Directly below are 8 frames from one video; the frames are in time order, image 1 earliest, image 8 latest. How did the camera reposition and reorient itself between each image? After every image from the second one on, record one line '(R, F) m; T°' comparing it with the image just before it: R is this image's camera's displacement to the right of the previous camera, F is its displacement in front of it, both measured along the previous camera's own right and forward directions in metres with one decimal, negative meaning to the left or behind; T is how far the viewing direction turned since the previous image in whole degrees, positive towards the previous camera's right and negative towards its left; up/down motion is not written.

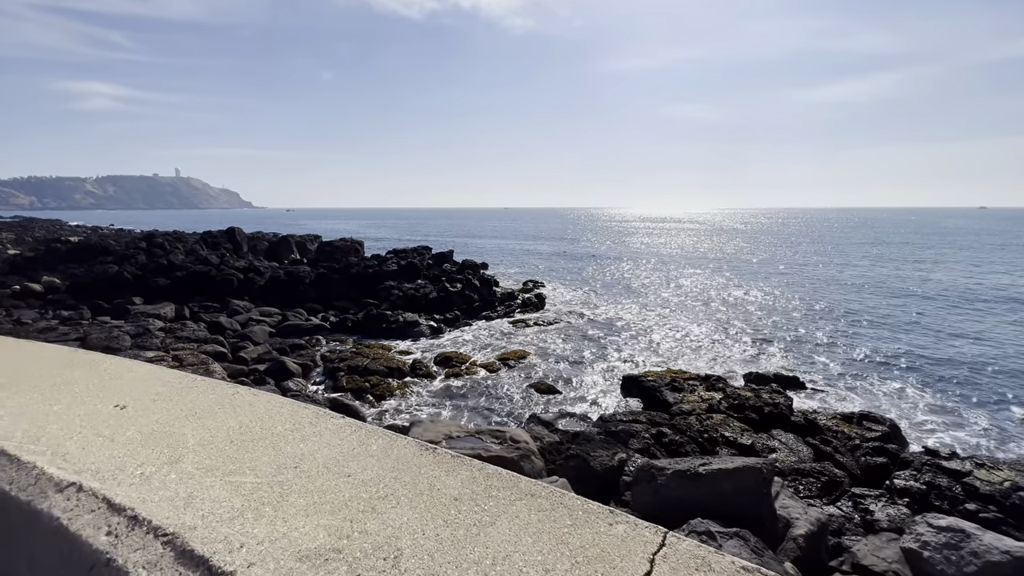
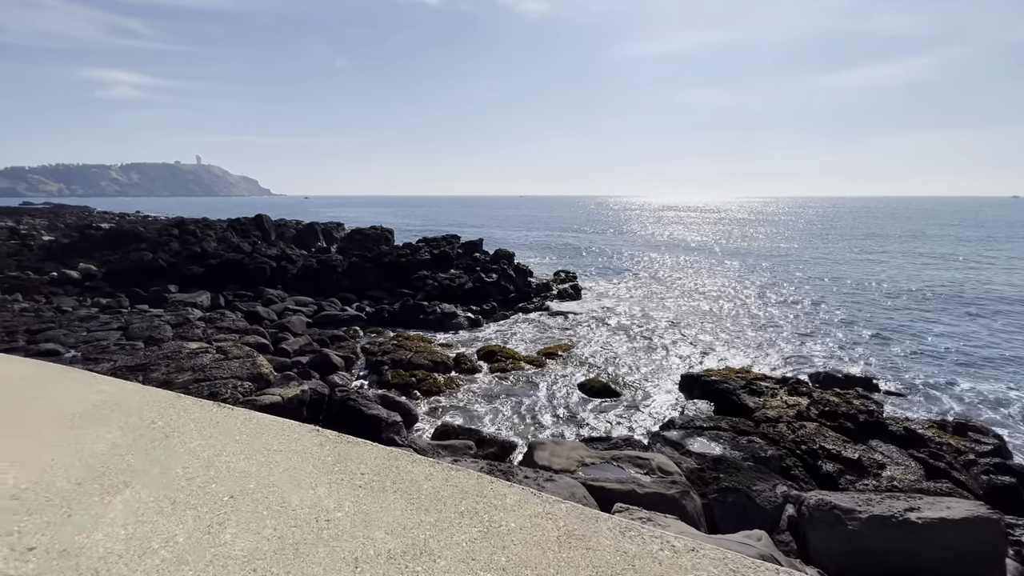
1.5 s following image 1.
(-0.8, +0.5) m; -2°
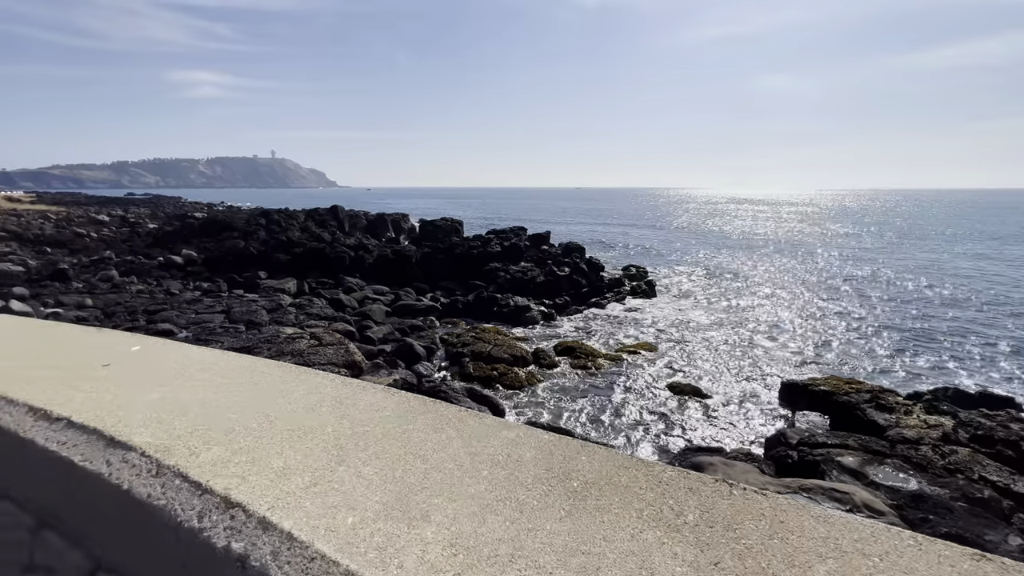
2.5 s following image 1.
(-0.6, +0.2) m; -7°
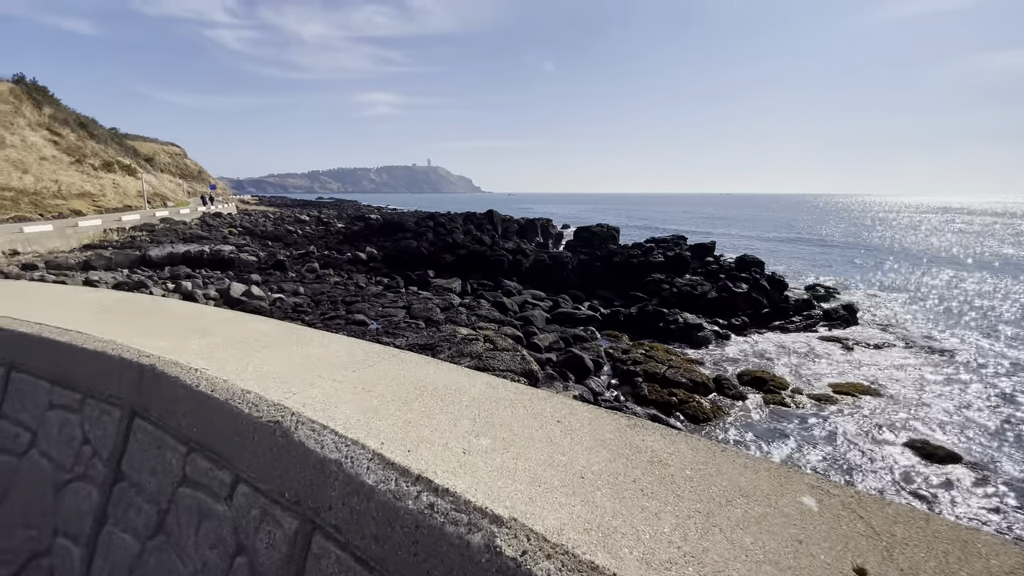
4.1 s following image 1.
(-0.9, +0.4) m; -17°
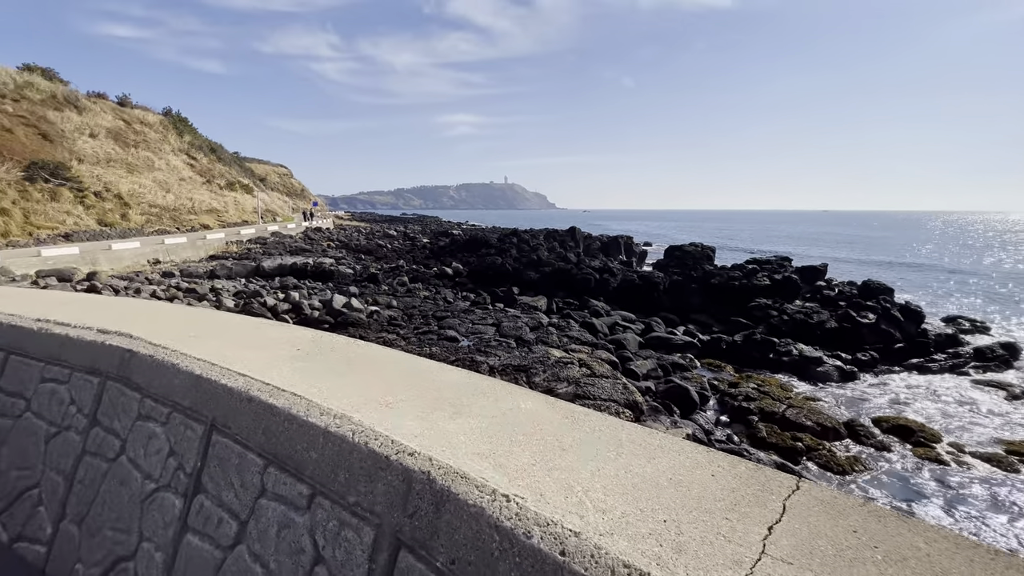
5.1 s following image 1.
(-0.5, +0.3) m; -9°
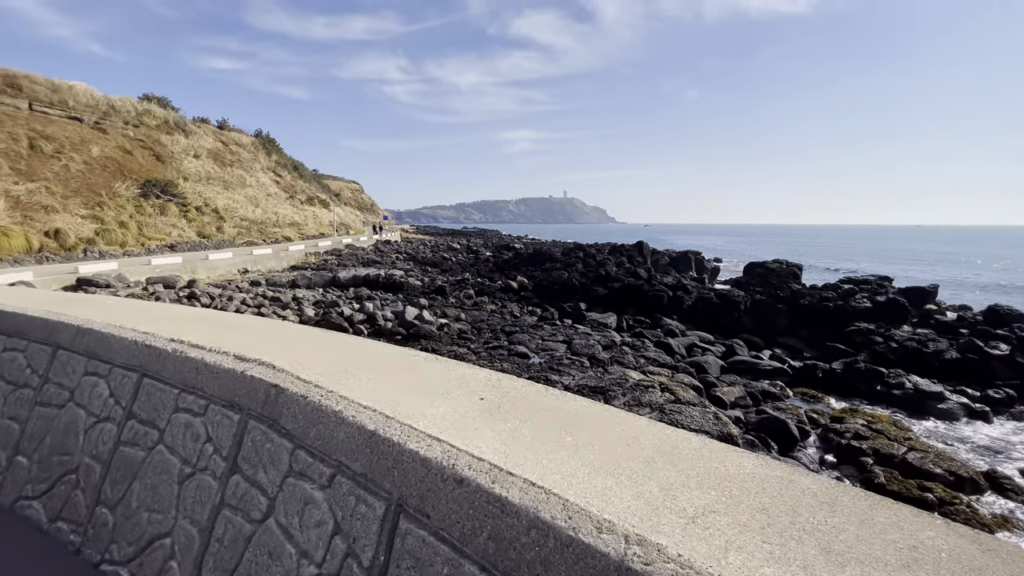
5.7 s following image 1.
(-0.4, +0.2) m; -7°
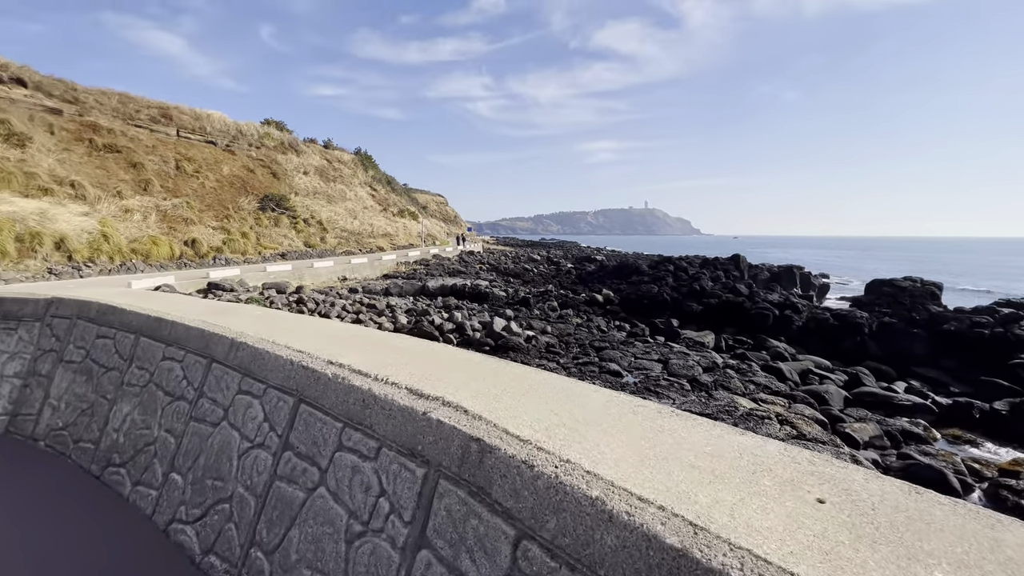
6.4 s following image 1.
(-0.3, +0.2) m; -10°
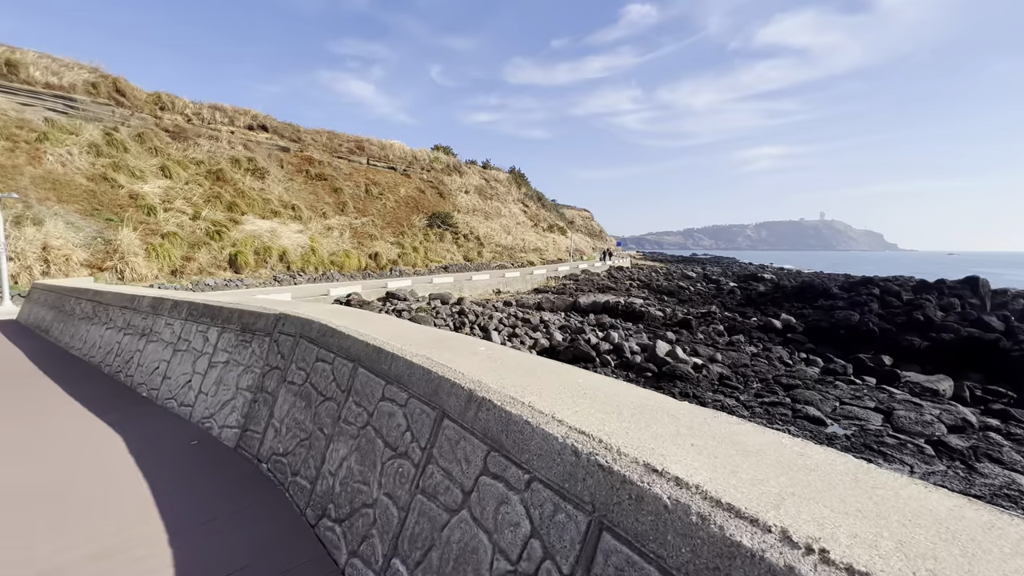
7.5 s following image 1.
(-0.5, +0.4) m; -18°
